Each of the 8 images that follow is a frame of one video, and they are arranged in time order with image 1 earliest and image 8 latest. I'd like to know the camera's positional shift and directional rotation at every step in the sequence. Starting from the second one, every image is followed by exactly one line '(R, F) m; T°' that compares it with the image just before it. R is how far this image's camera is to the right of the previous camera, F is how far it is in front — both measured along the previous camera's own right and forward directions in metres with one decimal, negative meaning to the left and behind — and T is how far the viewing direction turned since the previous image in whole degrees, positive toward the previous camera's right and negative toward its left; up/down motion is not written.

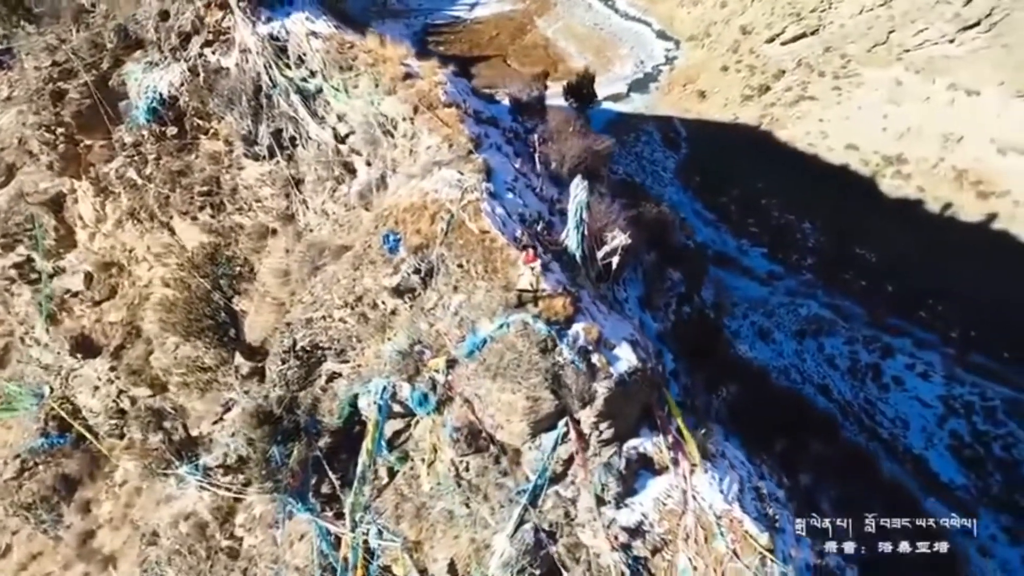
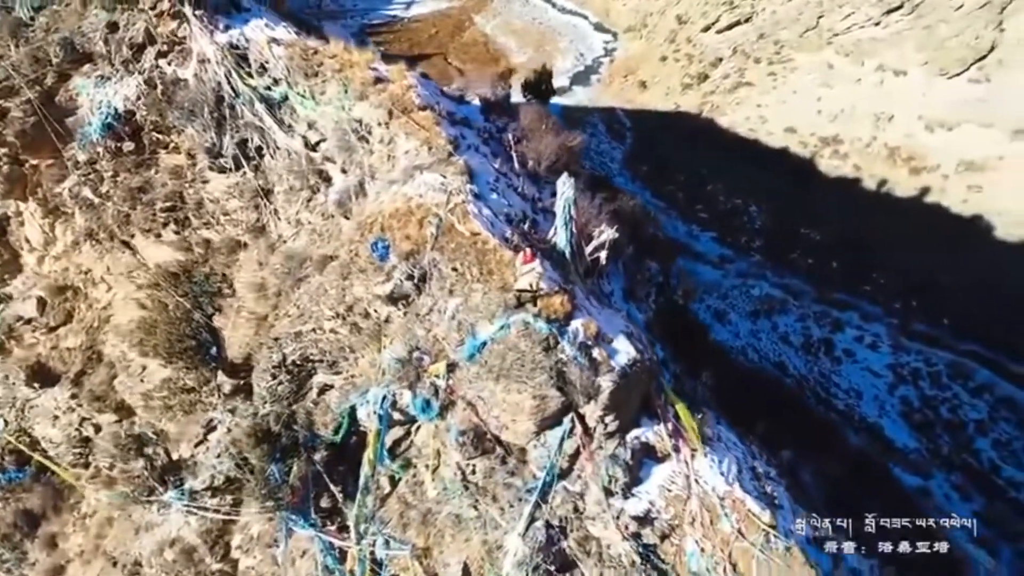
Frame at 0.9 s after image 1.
(-0.5, 0.0) m; +4°
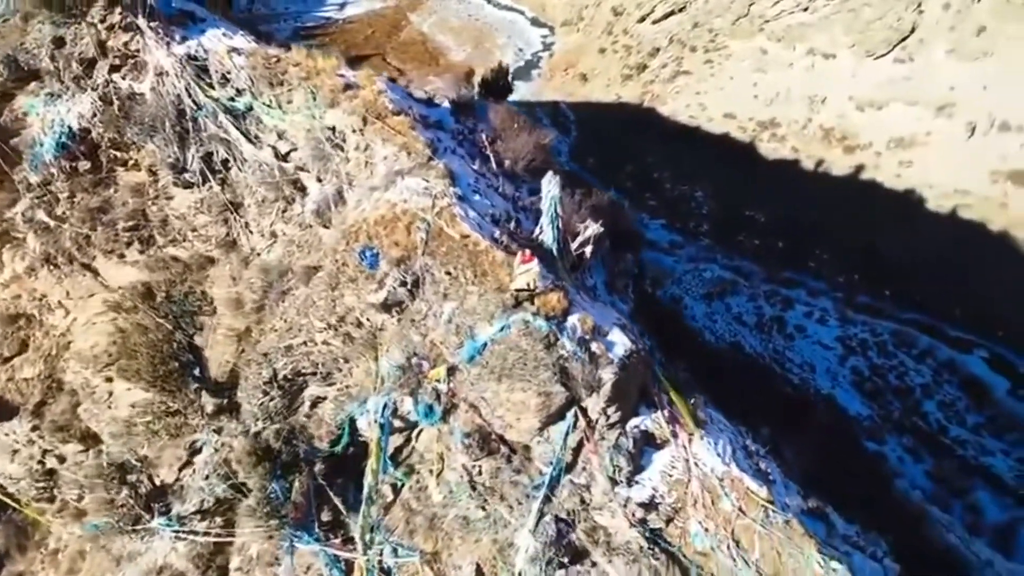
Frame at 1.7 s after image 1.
(-0.5, 0.0) m; +4°
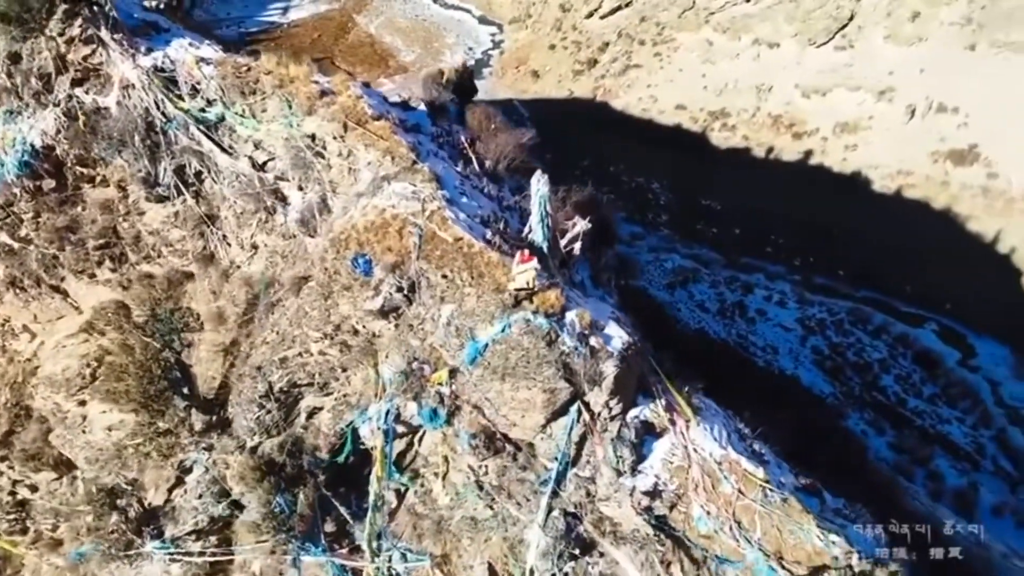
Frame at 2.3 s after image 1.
(-0.5, -0.1) m; +4°
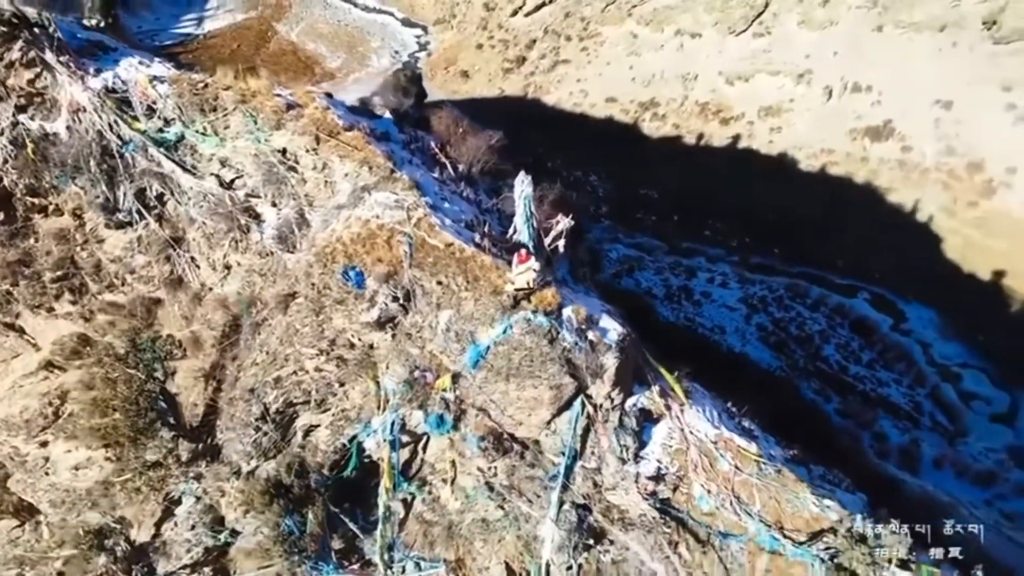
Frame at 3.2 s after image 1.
(-0.7, -0.1) m; +5°
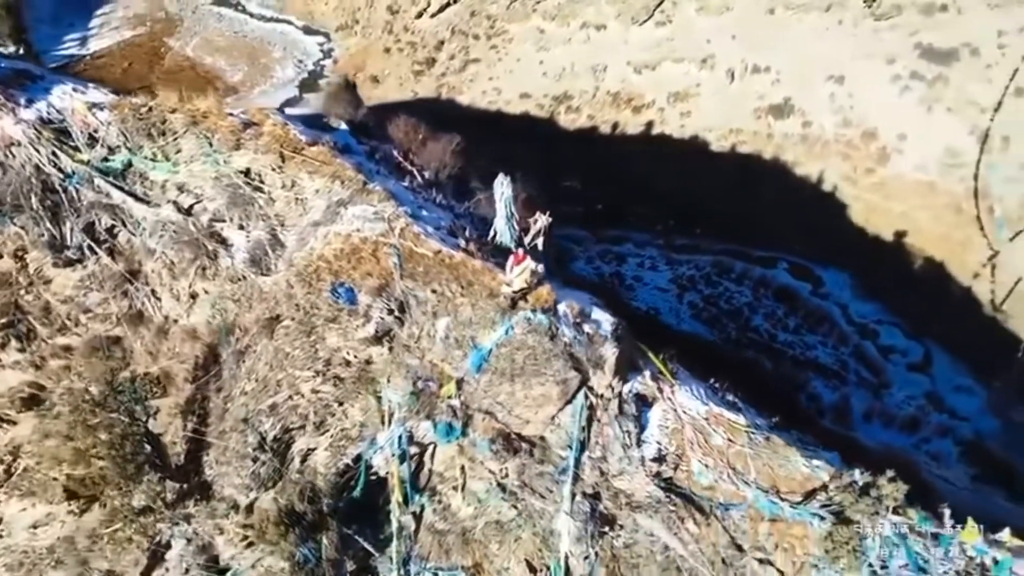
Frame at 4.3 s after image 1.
(-0.8, 0.0) m; +6°
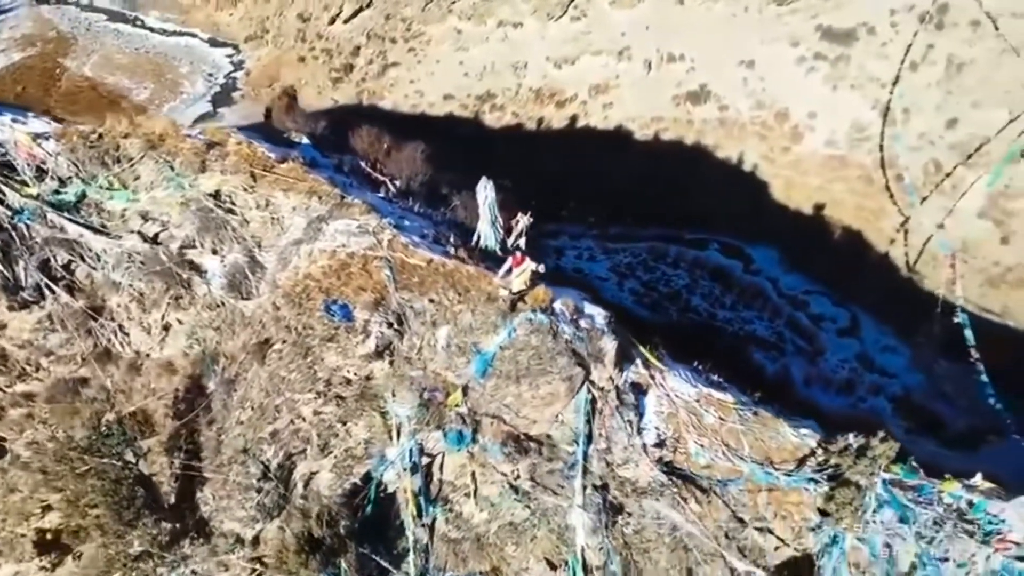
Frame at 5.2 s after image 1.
(-0.8, 0.0) m; +6°
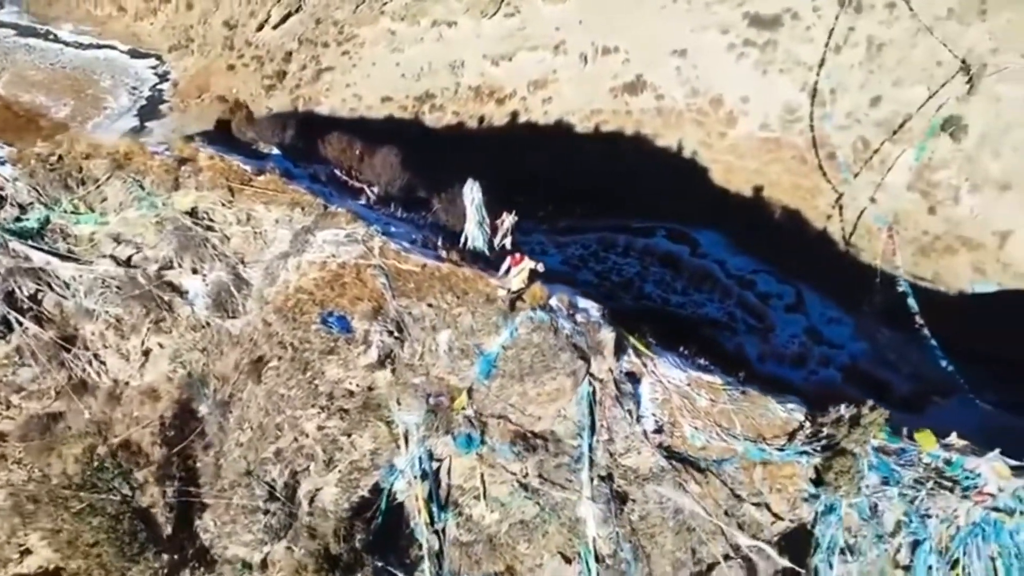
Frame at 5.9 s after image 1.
(-0.6, 0.0) m; +5°
